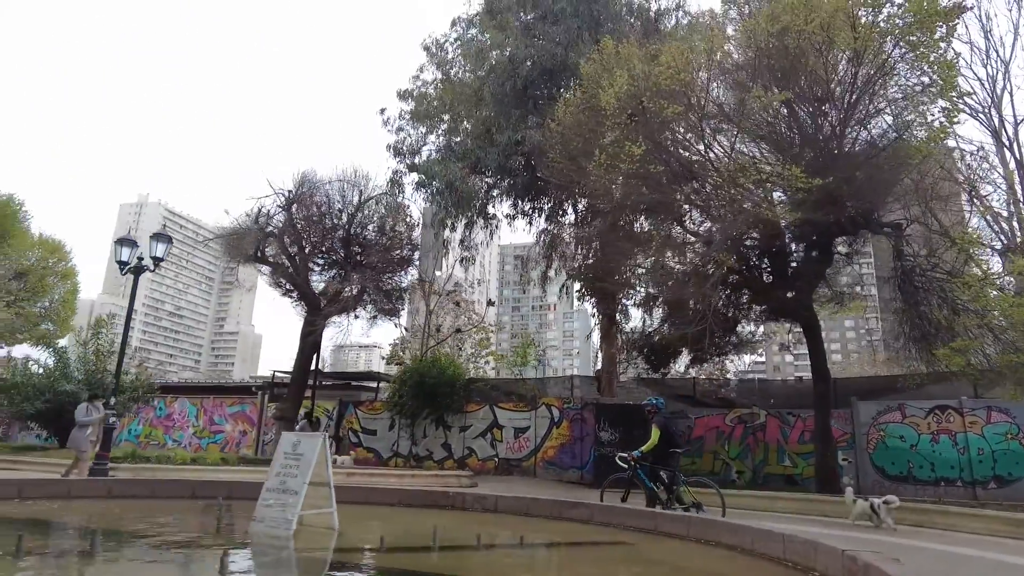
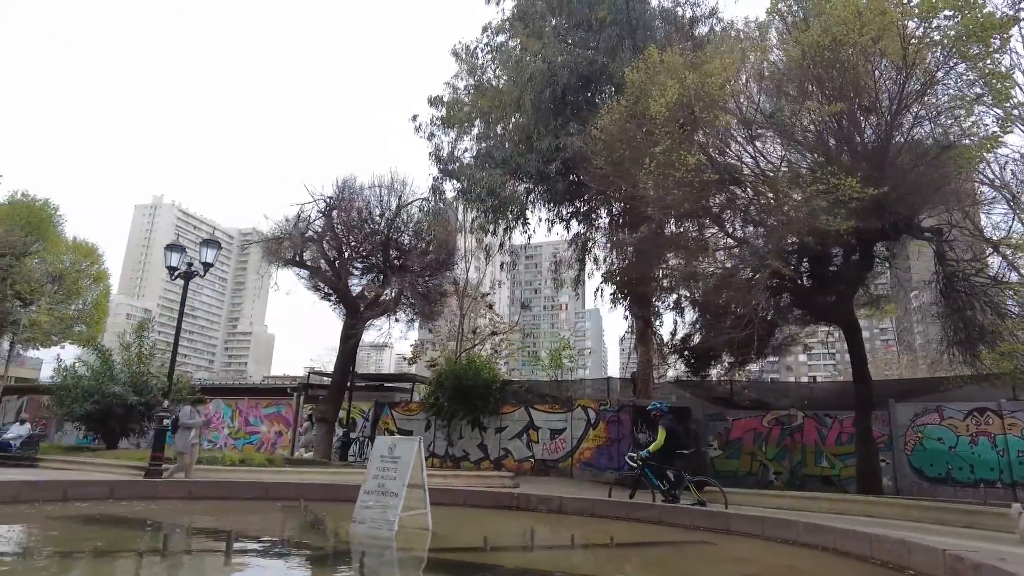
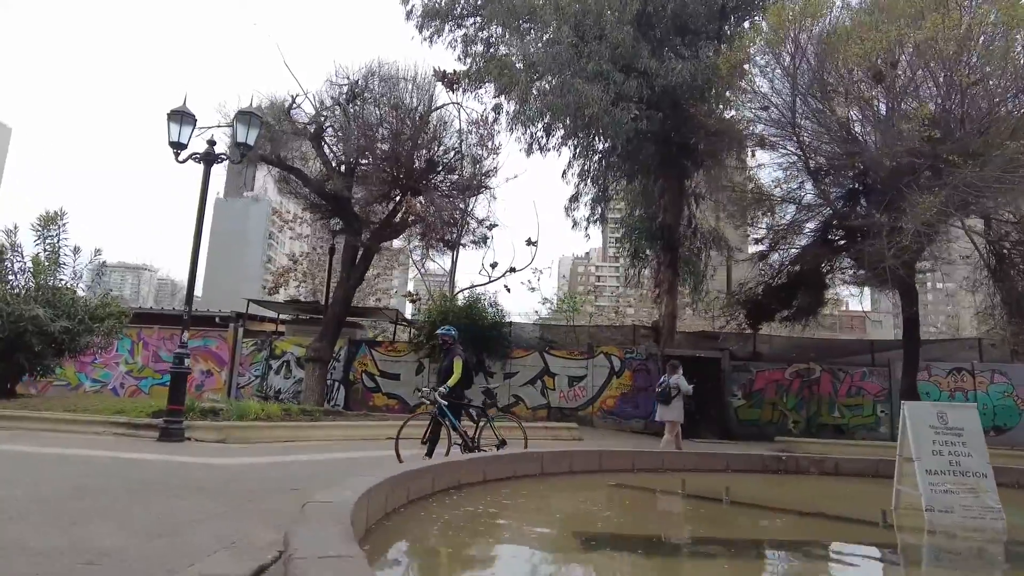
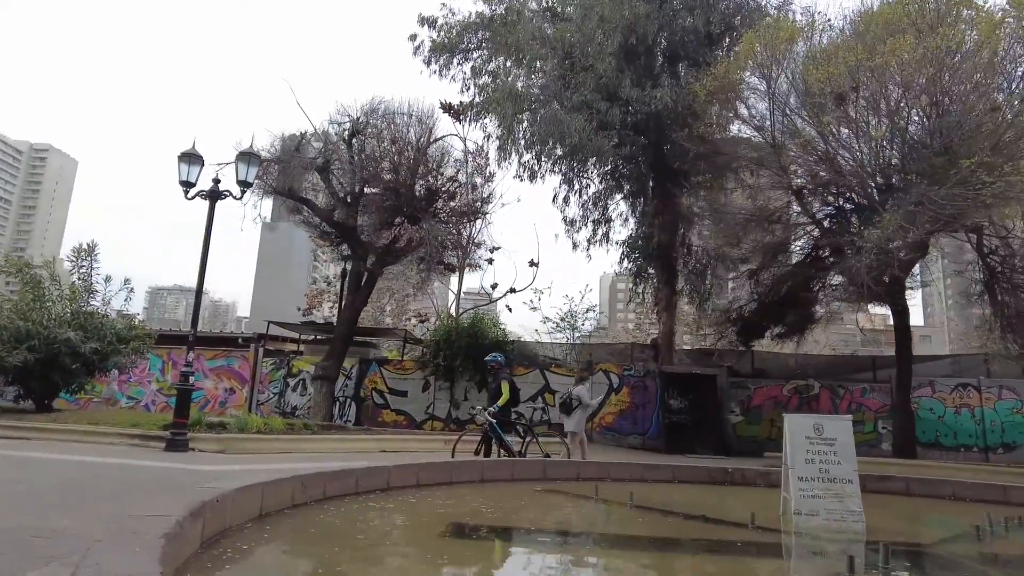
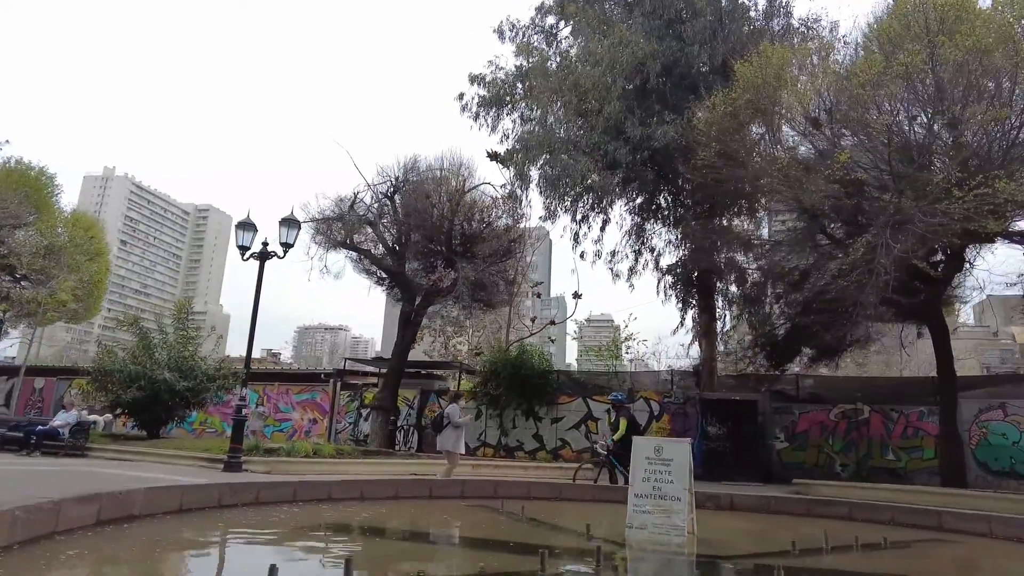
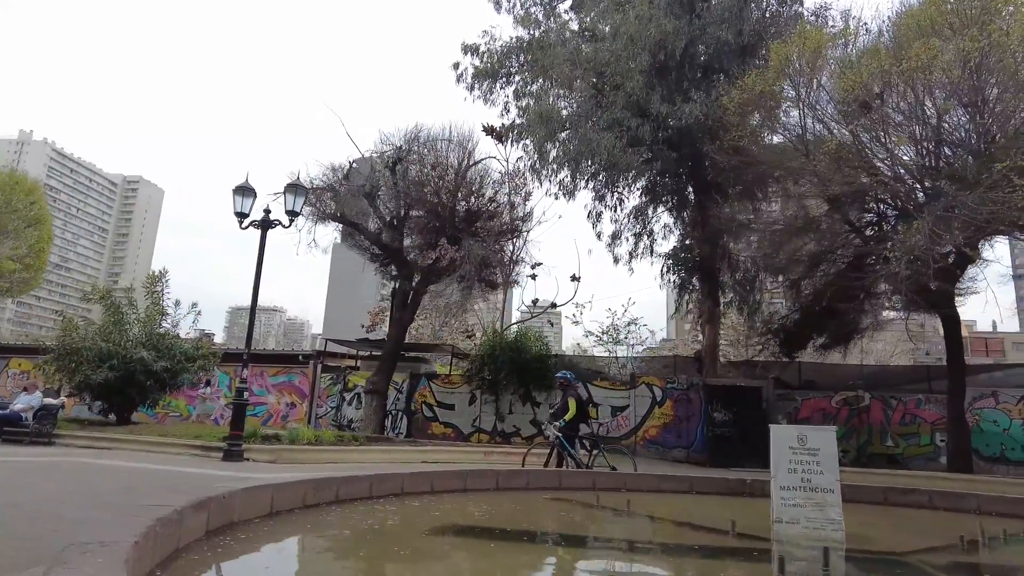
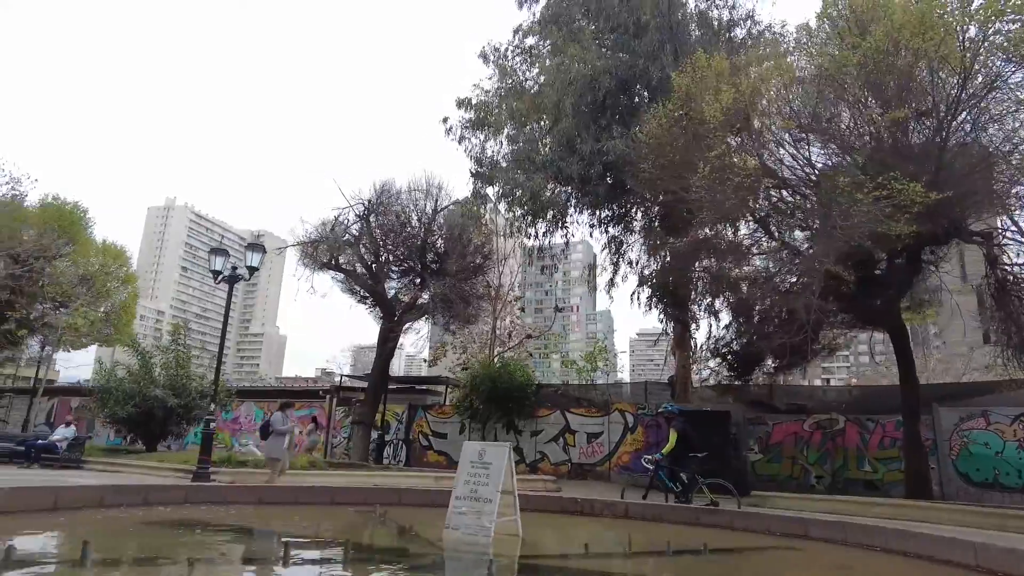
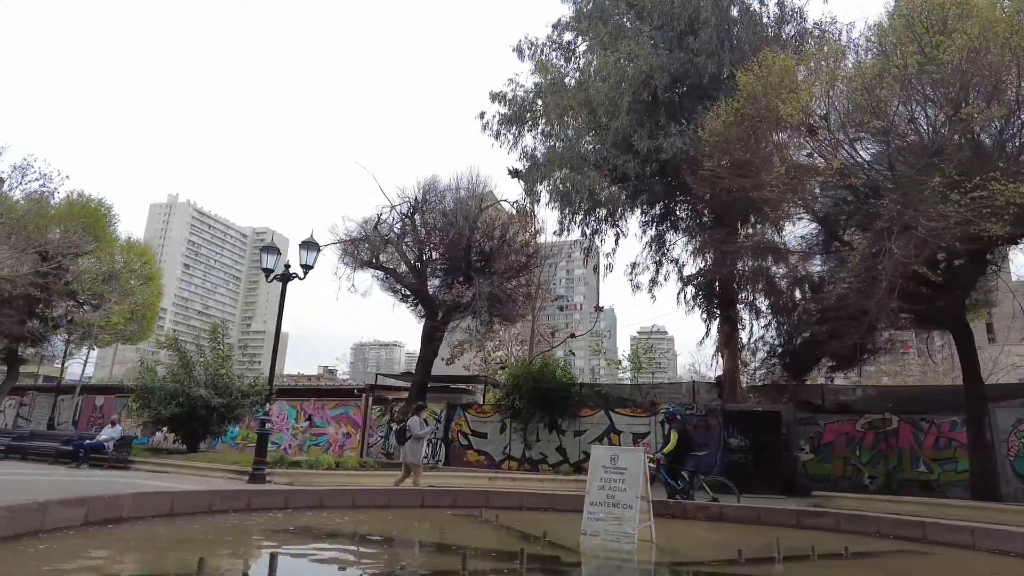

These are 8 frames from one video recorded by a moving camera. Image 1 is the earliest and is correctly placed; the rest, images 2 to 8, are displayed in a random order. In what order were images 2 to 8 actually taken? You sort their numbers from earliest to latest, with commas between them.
2, 7, 8, 5, 6, 4, 3
